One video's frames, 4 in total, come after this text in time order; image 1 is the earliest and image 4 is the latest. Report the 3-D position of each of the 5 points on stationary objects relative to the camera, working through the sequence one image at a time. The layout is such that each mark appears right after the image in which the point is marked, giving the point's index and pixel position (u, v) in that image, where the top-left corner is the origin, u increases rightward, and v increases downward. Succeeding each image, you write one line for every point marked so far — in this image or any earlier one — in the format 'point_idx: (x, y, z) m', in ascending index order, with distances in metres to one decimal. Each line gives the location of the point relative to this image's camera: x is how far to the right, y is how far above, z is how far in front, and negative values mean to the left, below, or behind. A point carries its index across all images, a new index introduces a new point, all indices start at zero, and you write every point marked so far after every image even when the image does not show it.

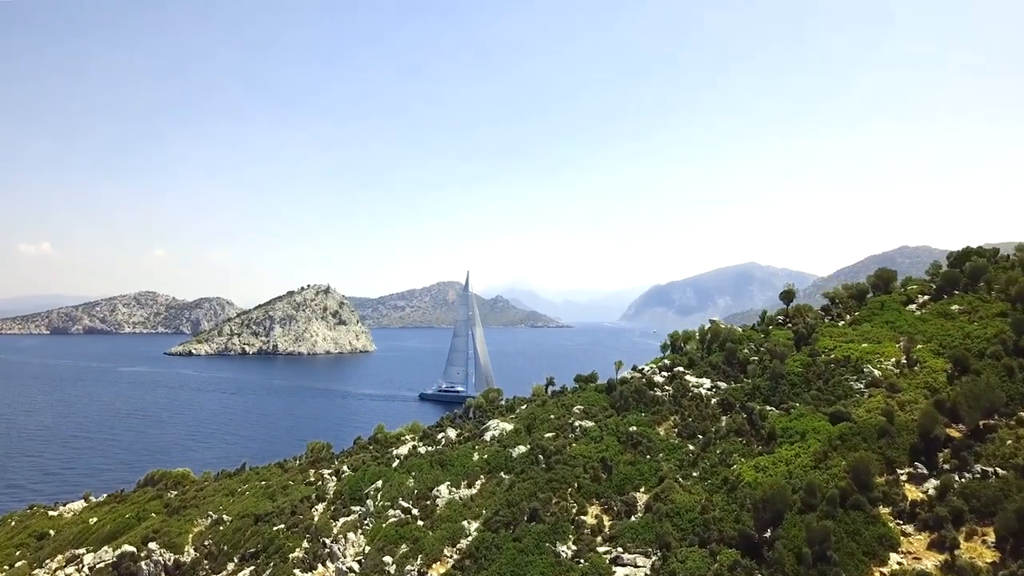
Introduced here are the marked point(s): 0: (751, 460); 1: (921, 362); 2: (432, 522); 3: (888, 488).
0: (+6.8, -4.8, +15.7) m
1: (+13.6, -2.5, +18.4) m
2: (-2.3, -6.7, +15.8) m
3: (+9.0, -4.8, +13.4) m
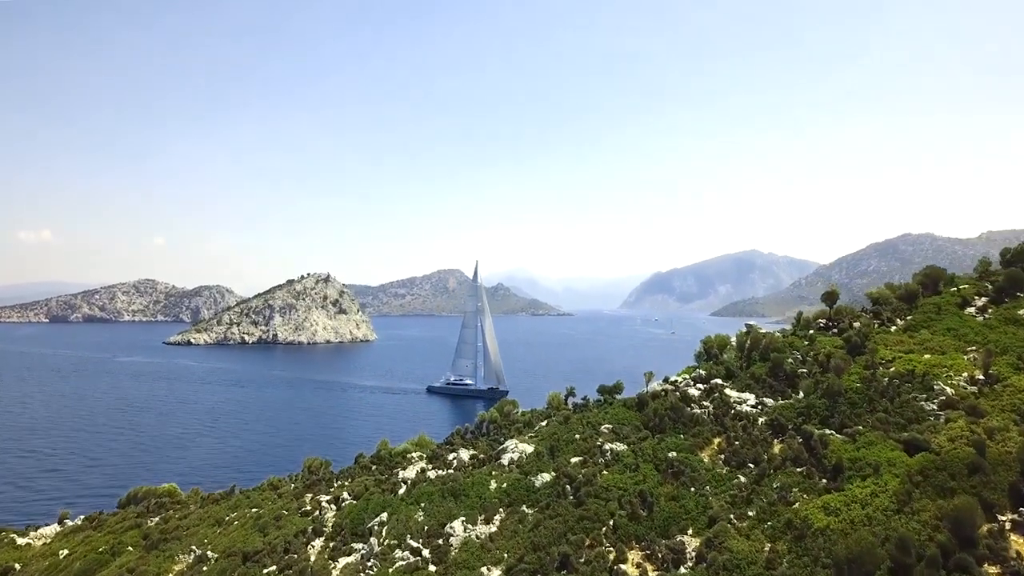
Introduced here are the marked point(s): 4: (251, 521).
0: (+7.4, -5.1, +13.5) m
1: (+14.2, -2.6, +16.1) m
2: (-1.6, -6.9, +13.7) m
3: (+9.7, -5.1, +11.2) m
4: (-8.0, -7.2, +17.1) m
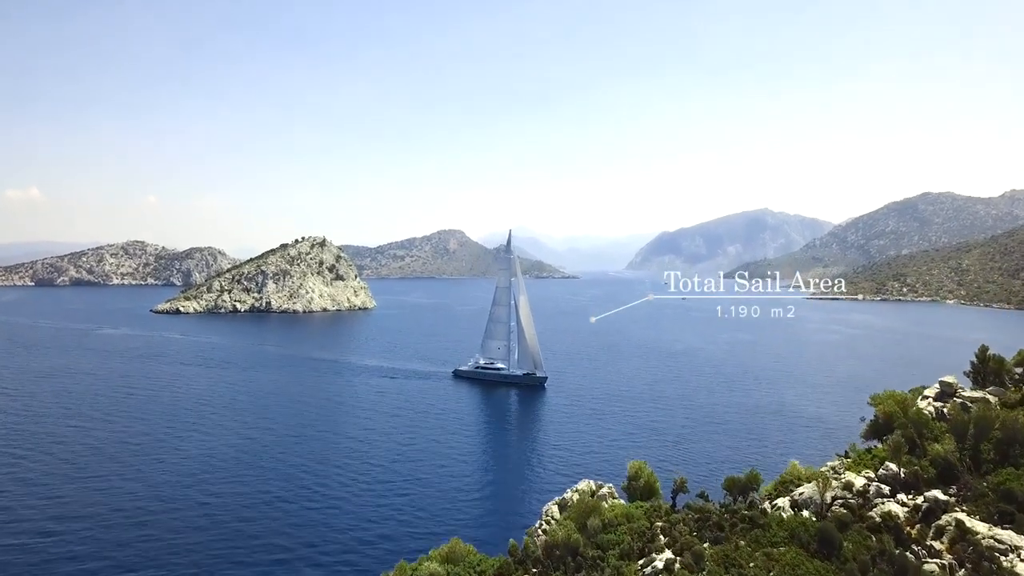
0: (+9.5, -6.8, +6.0) m
1: (+16.3, -4.1, +8.5) m
2: (+0.5, -8.6, +6.3) m
3: (+11.8, -7.0, +3.7) m
4: (-5.9, -8.6, +9.7) m
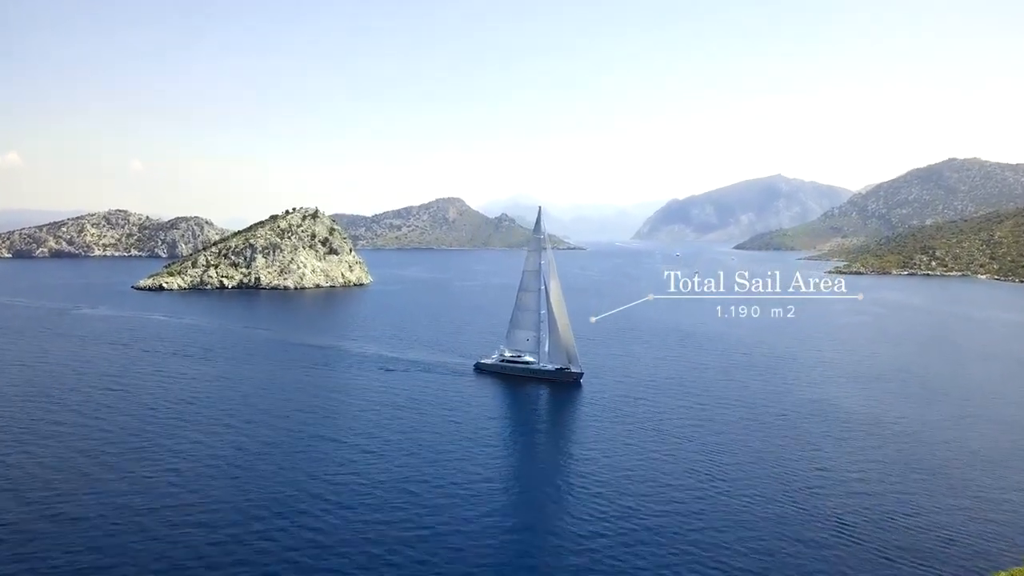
0: (+12.2, -9.3, -2.1) m
1: (+19.0, -6.4, +0.2) m
2: (+3.2, -11.0, -1.8) m
3: (+14.5, -9.6, -4.4) m
4: (-3.2, -10.8, +1.5) m
